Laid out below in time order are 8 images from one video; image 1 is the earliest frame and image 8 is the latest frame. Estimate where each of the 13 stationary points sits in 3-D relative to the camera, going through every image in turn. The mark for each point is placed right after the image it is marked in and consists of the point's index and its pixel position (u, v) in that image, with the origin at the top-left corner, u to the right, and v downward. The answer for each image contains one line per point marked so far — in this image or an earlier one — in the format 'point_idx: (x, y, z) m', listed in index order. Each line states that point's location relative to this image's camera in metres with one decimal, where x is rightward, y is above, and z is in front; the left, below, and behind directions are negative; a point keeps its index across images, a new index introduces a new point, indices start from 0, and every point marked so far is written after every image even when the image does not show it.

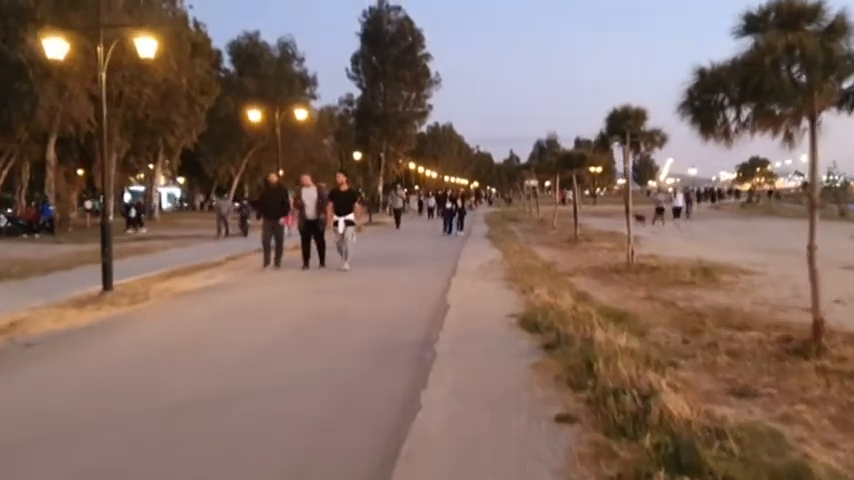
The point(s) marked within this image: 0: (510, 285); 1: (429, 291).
0: (+1.5, -0.8, +19.6) m
1: (+0.1, -0.9, +18.3) m
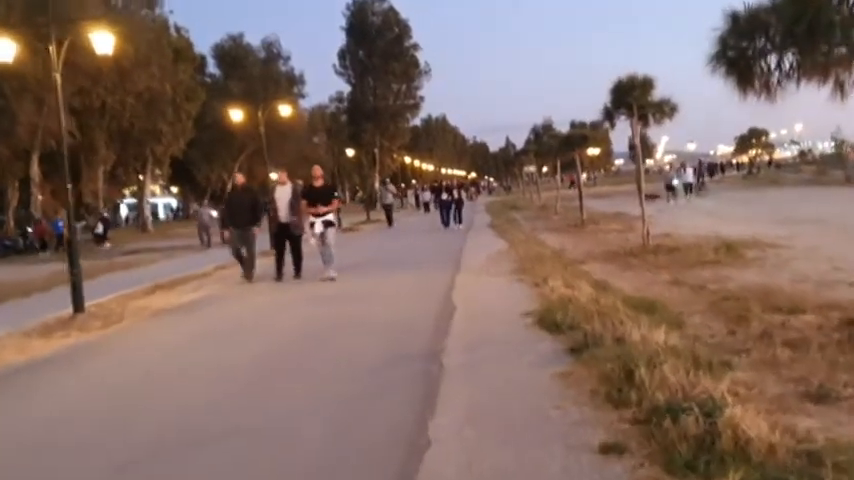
0: (+1.6, -0.6, +17.9) m
1: (+0.1, -0.8, +16.6) m
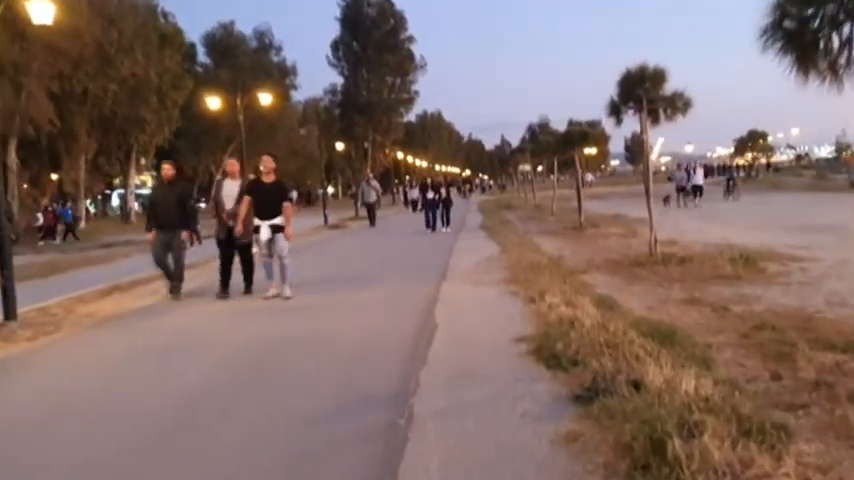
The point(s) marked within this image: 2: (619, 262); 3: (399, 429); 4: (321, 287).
0: (+1.3, -0.7, +15.8) m
1: (-0.2, -0.9, +14.5) m
2: (+3.5, -0.4, +19.5) m
3: (-0.2, -1.3, +7.8) m
4: (-1.7, -0.8, +17.1) m
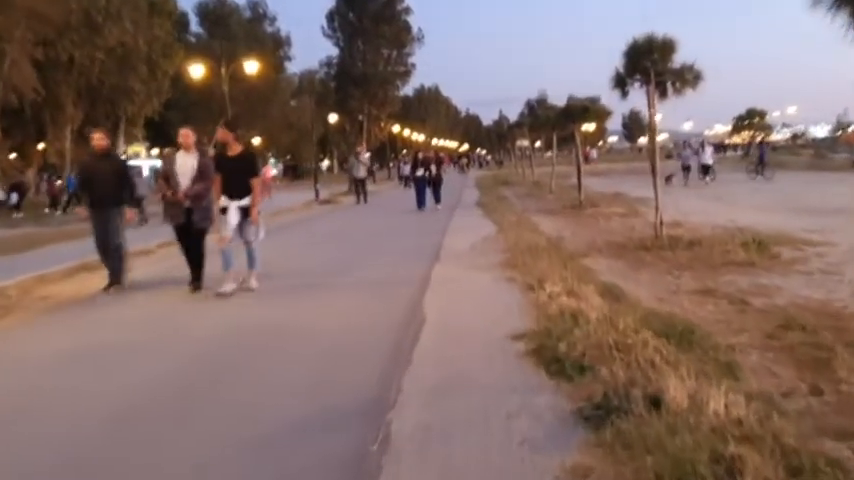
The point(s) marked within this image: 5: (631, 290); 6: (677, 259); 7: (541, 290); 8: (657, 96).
0: (+1.1, -0.5, +14.6) m
1: (-0.3, -0.7, +13.3) m
2: (+3.3, -0.1, +18.3) m
3: (-0.3, -1.3, +6.5) m
4: (-1.8, -0.5, +15.9) m
5: (+2.4, -0.6, +12.7) m
6: (+3.7, -0.3, +16.0) m
7: (+1.3, -0.6, +12.6) m
8: (+4.1, +2.6, +19.4) m
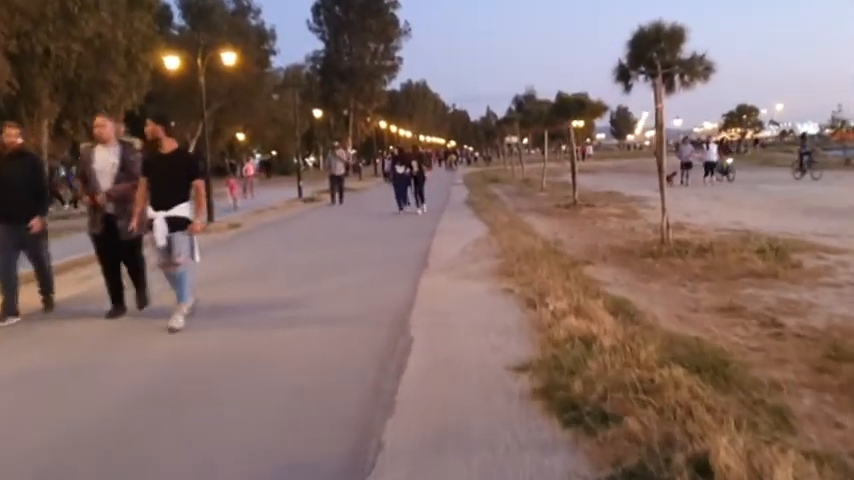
0: (+1.0, -0.6, +13.1) m
1: (-0.4, -0.8, +11.8) m
2: (+3.1, -0.2, +16.8) m
3: (-0.4, -1.4, +5.1) m
4: (-2.0, -0.6, +14.4) m
5: (+2.3, -0.7, +11.3) m
6: (+3.5, -0.4, +14.6) m
7: (+1.2, -0.7, +11.1) m
8: (+3.9, +2.5, +17.9) m
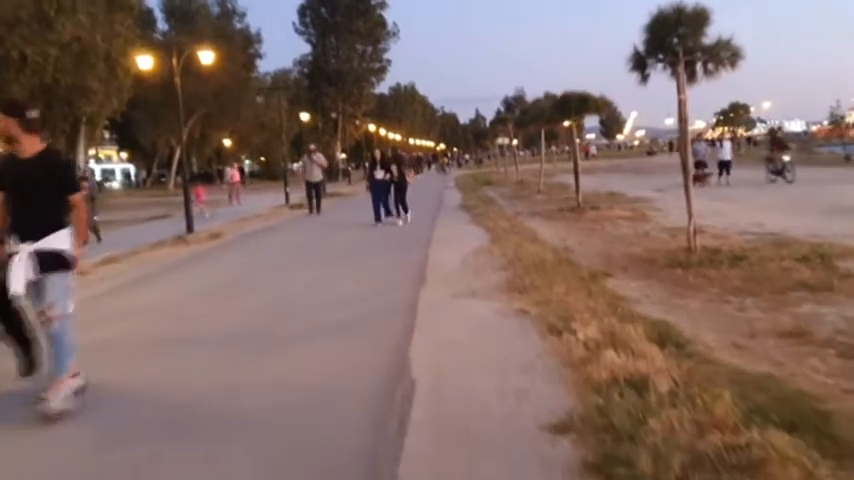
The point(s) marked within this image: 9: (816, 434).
0: (+1.0, -0.7, +11.3) m
1: (-0.4, -0.9, +9.9) m
2: (+3.1, -0.3, +15.0) m
3: (-0.3, -1.5, +3.2) m
4: (-2.0, -0.8, +12.5) m
5: (+2.3, -0.8, +9.4) m
6: (+3.5, -0.5, +12.7) m
7: (+1.2, -0.8, +9.3) m
8: (+3.8, +2.4, +16.1) m
9: (+2.1, -1.0, +5.8) m
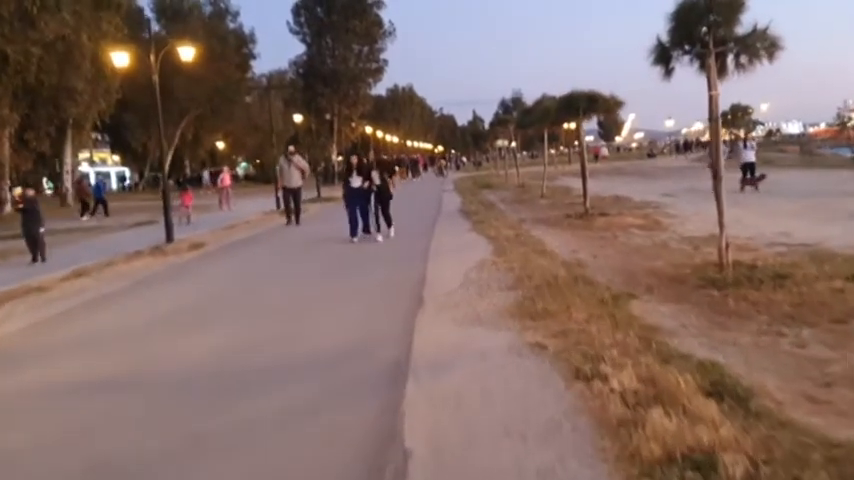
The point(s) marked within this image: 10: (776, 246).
0: (+1.0, -0.9, +9.5) m
1: (-0.4, -1.1, +8.1) m
2: (+3.1, -0.5, +13.2) m
3: (-0.3, -1.7, +1.4) m
4: (-2.0, -1.0, +10.7) m
5: (+2.3, -1.0, +7.7) m
6: (+3.5, -0.6, +11.0) m
7: (+1.2, -1.0, +7.5) m
8: (+3.8, +2.2, +14.3) m
9: (+2.1, -1.2, +4.1) m
10: (+5.6, -0.1, +17.3) m
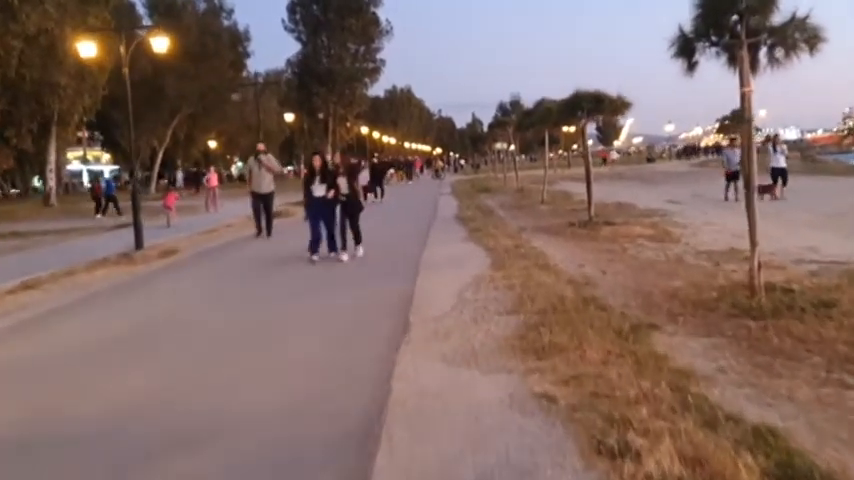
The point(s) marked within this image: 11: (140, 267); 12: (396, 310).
0: (+0.8, -1.1, +7.7) m
1: (-0.6, -1.3, +6.3) m
2: (+2.9, -0.7, +11.4) m
3: (-0.4, -1.8, -0.4) m
4: (-2.2, -1.1, +8.9) m
5: (+2.1, -1.2, +5.9) m
6: (+3.4, -0.8, +9.2) m
7: (+1.1, -1.2, +5.7) m
8: (+3.7, +2.0, +12.6) m
9: (+2.0, -1.4, +2.3) m
10: (+5.4, -0.3, +15.5) m
11: (-5.2, -0.5, +19.9) m
12: (-0.3, -0.8, +12.9) m
